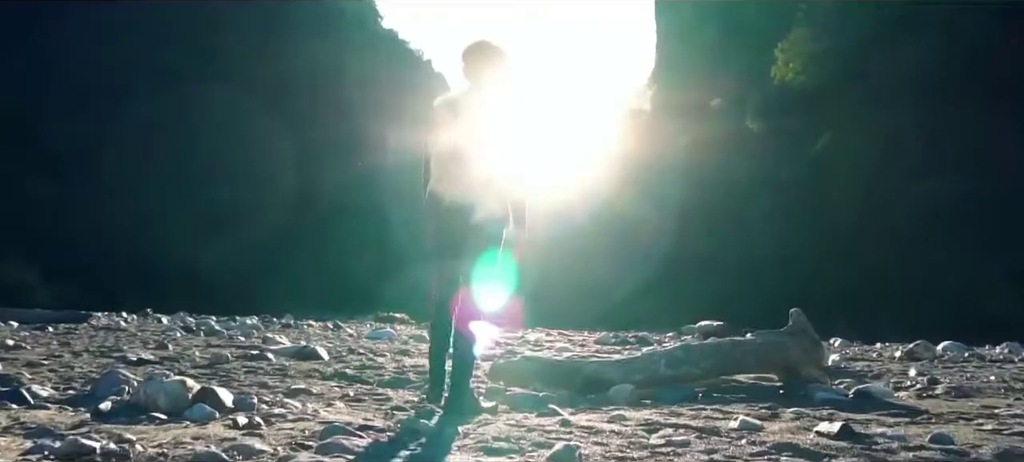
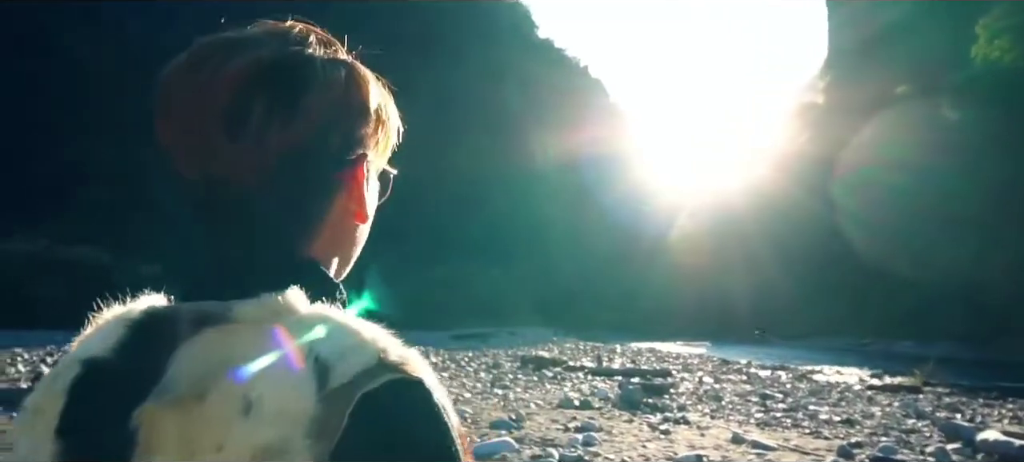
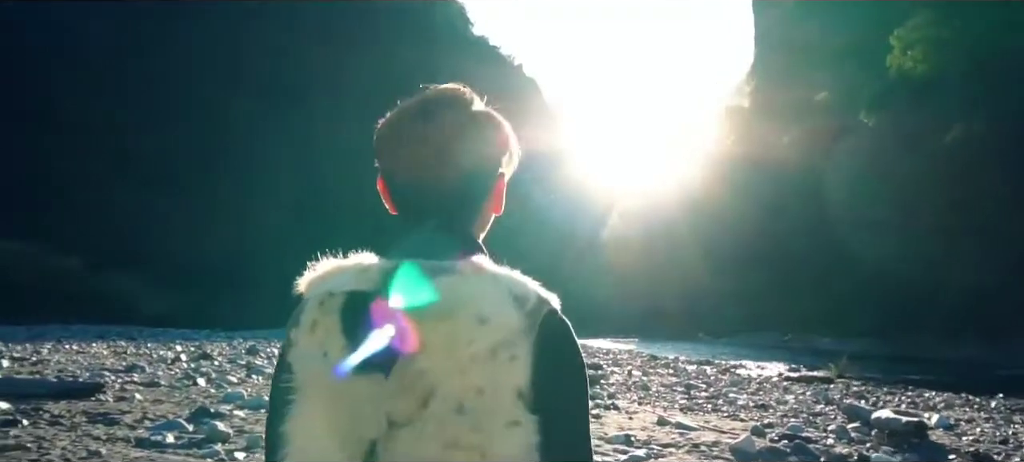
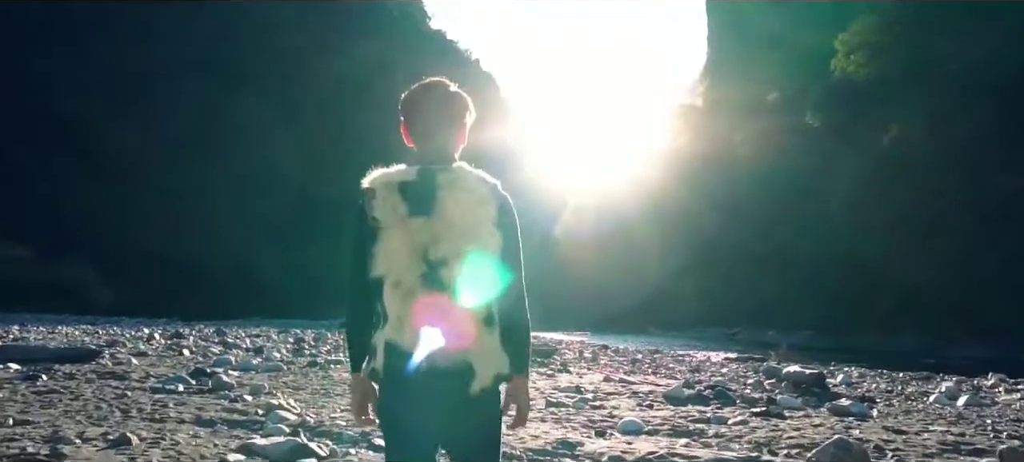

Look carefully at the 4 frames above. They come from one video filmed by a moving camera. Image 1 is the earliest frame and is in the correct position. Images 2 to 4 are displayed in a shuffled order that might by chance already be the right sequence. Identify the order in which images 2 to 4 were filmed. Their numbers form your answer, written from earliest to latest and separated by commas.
4, 3, 2
